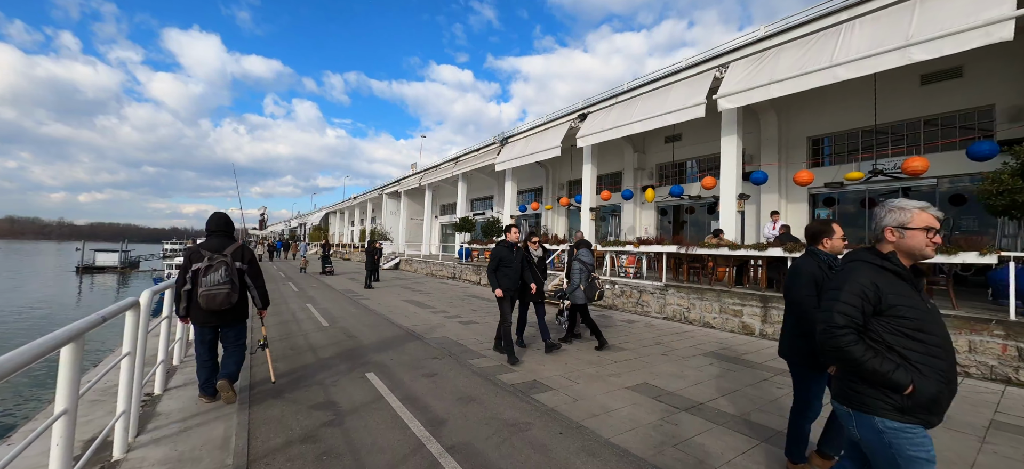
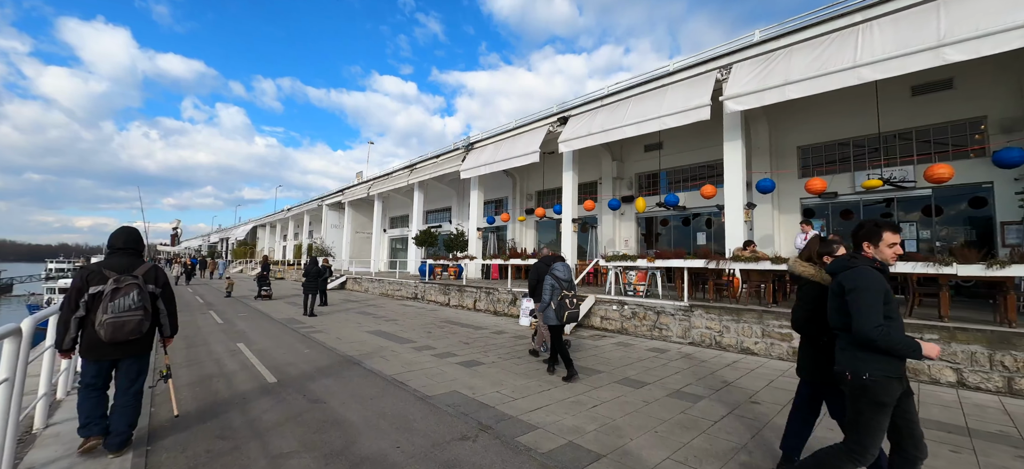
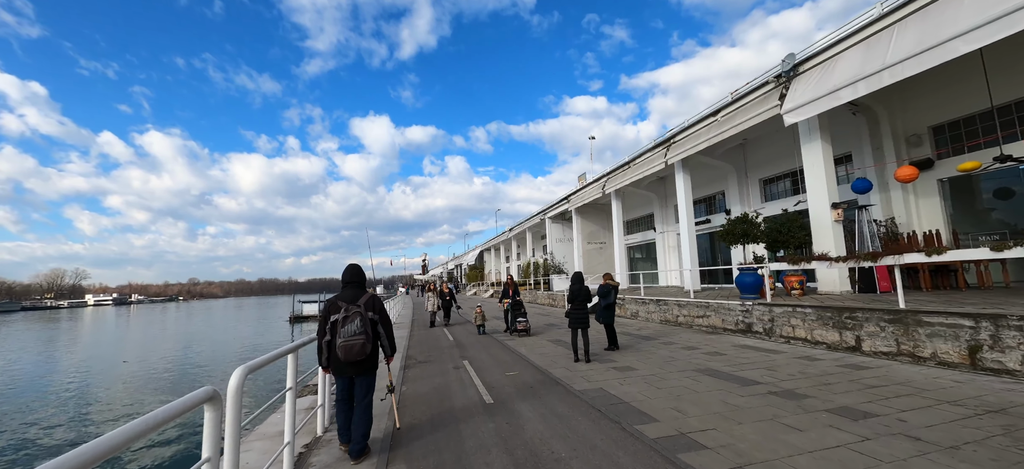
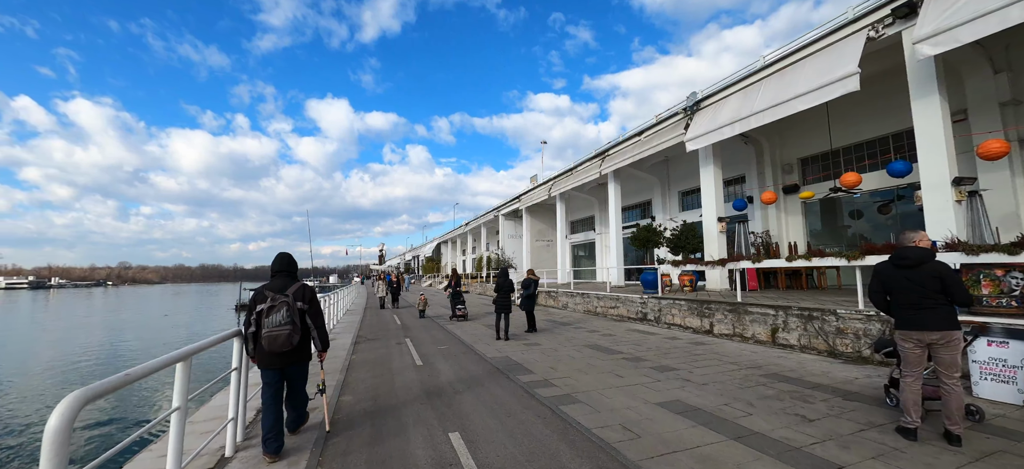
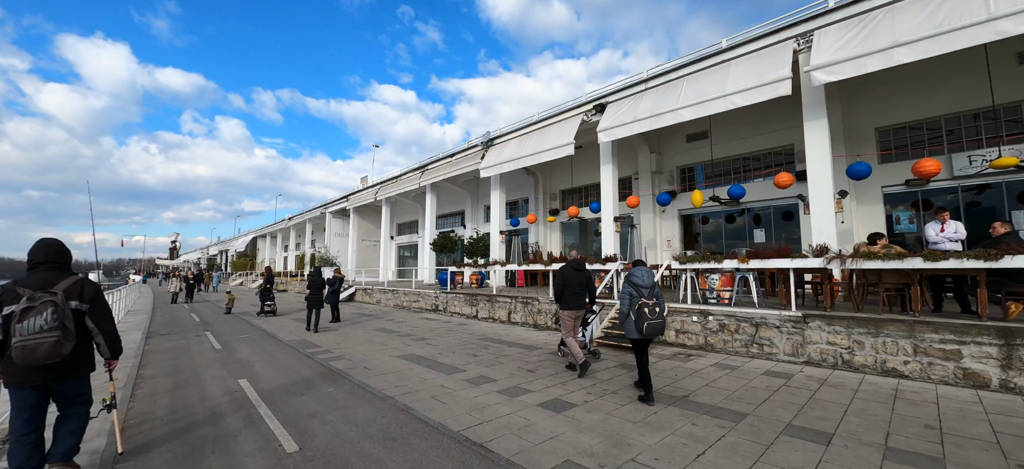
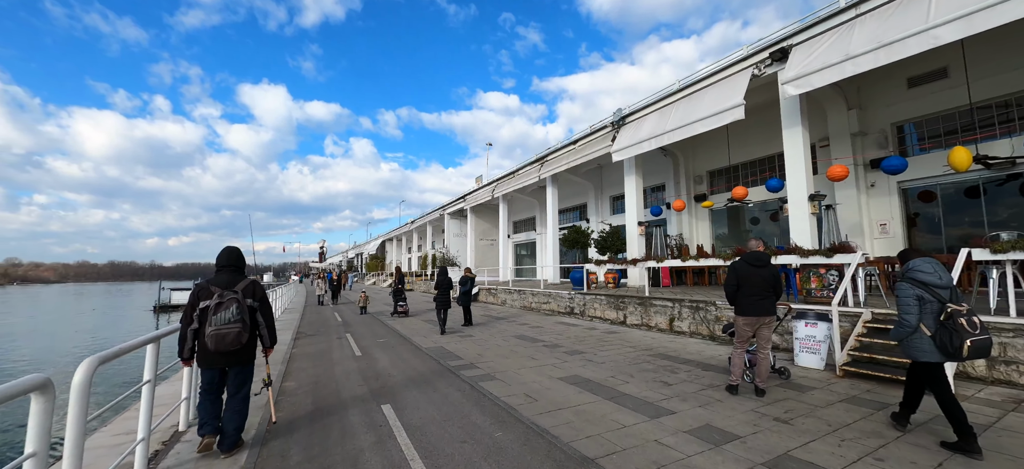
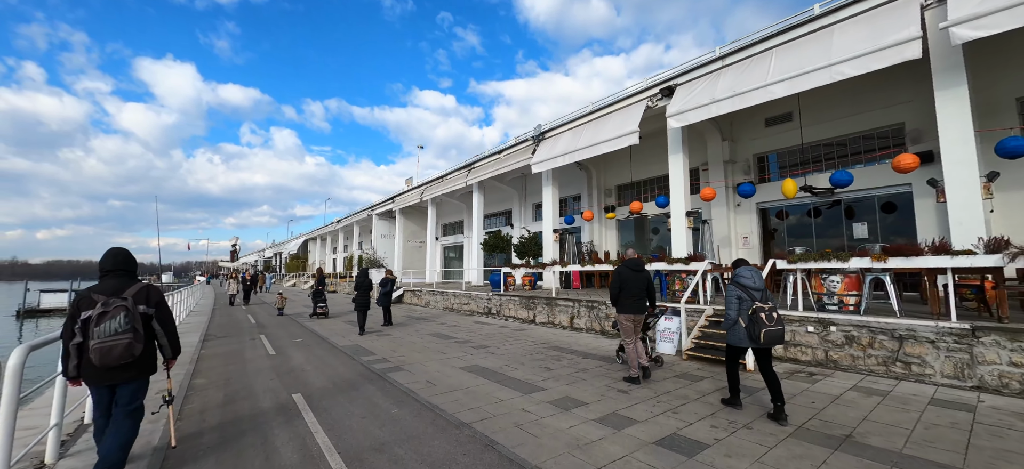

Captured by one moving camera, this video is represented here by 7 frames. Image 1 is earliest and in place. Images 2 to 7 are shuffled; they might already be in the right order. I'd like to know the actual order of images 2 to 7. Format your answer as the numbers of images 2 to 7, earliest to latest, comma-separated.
2, 5, 7, 6, 4, 3
